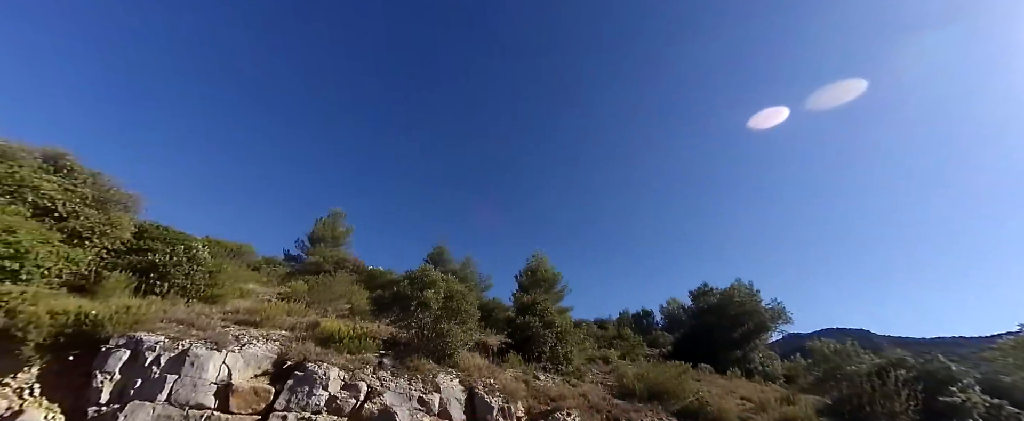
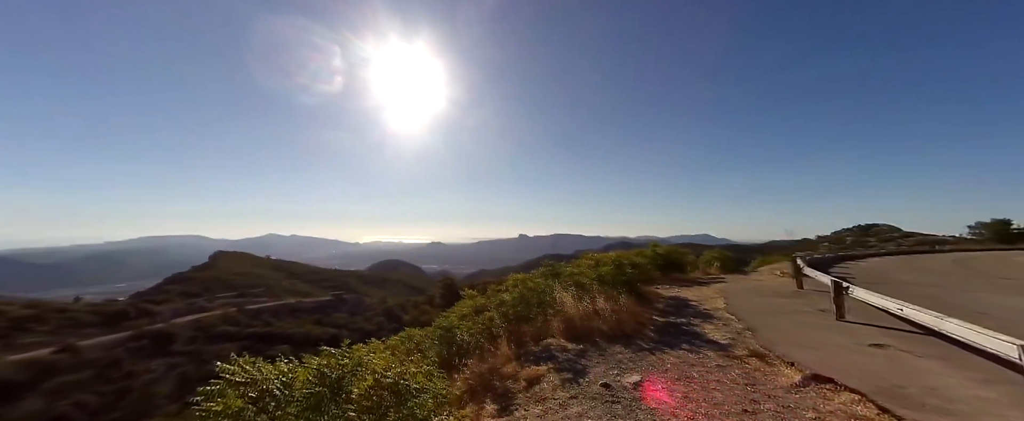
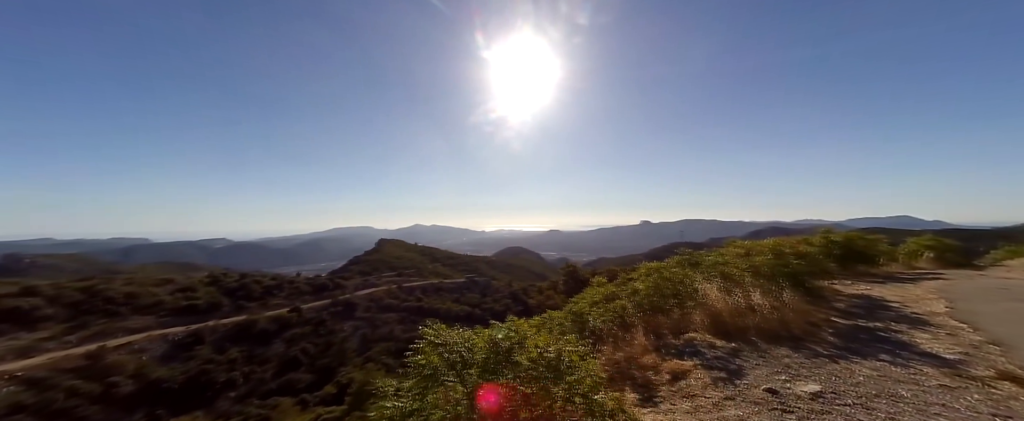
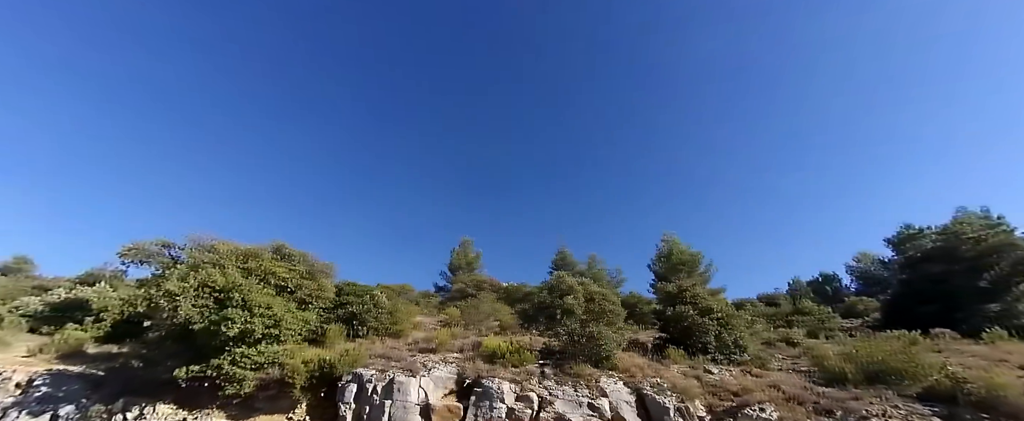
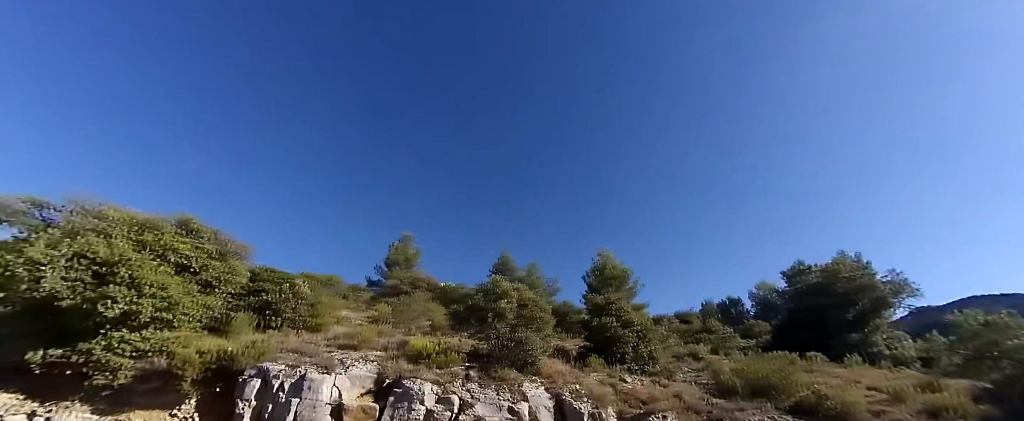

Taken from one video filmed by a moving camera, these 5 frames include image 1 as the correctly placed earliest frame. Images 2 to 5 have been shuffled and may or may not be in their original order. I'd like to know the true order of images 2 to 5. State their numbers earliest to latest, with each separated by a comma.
5, 4, 2, 3
